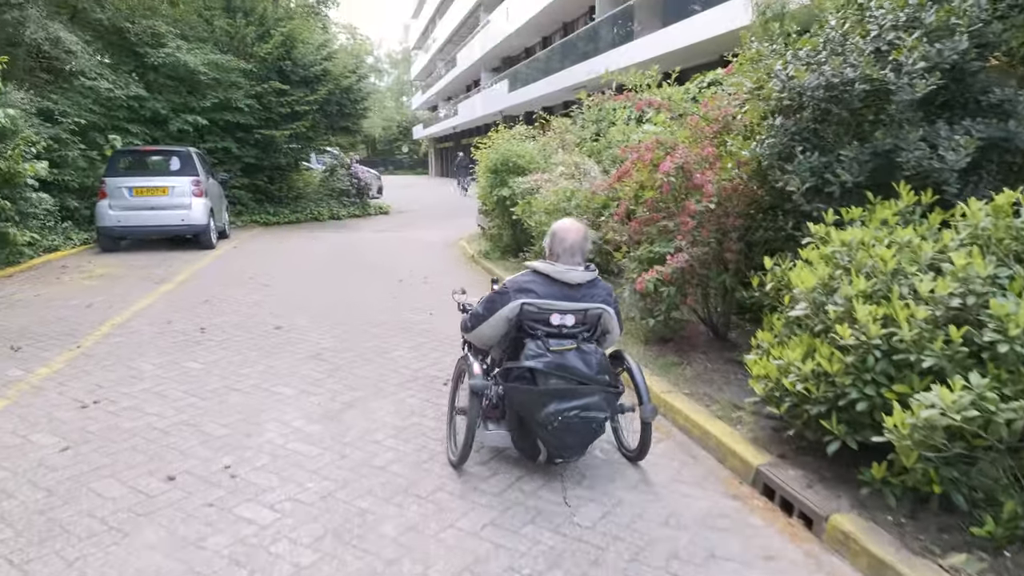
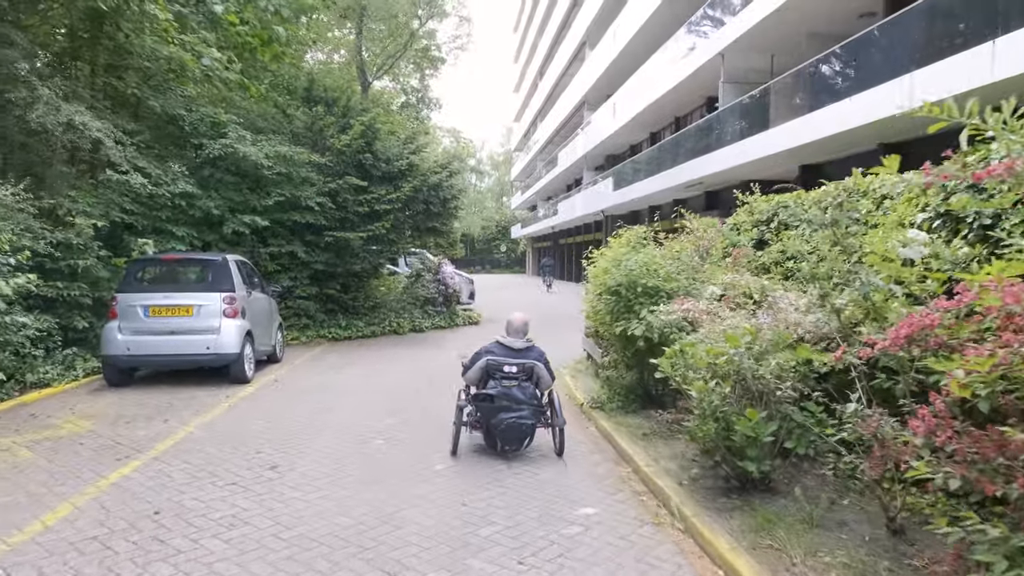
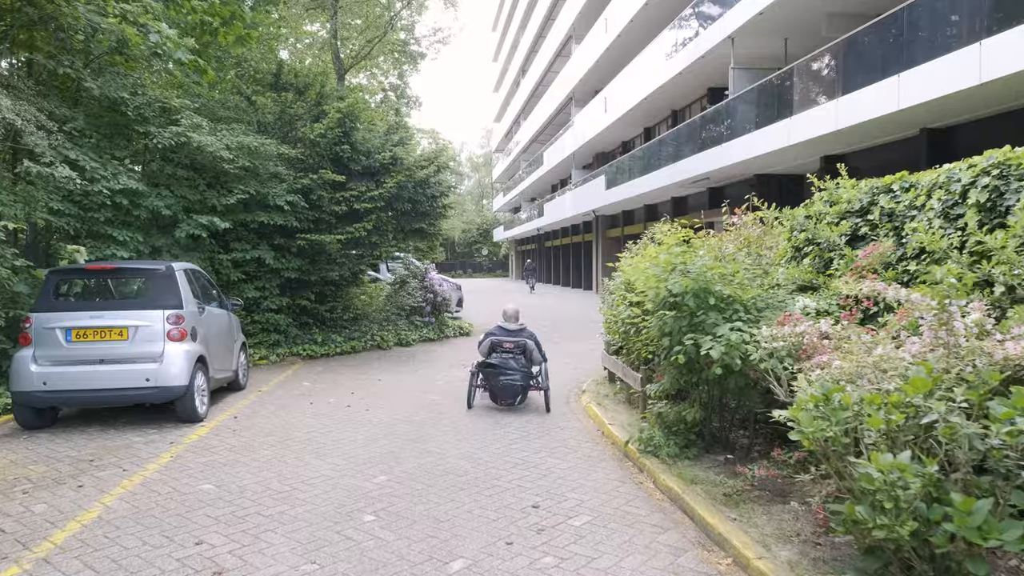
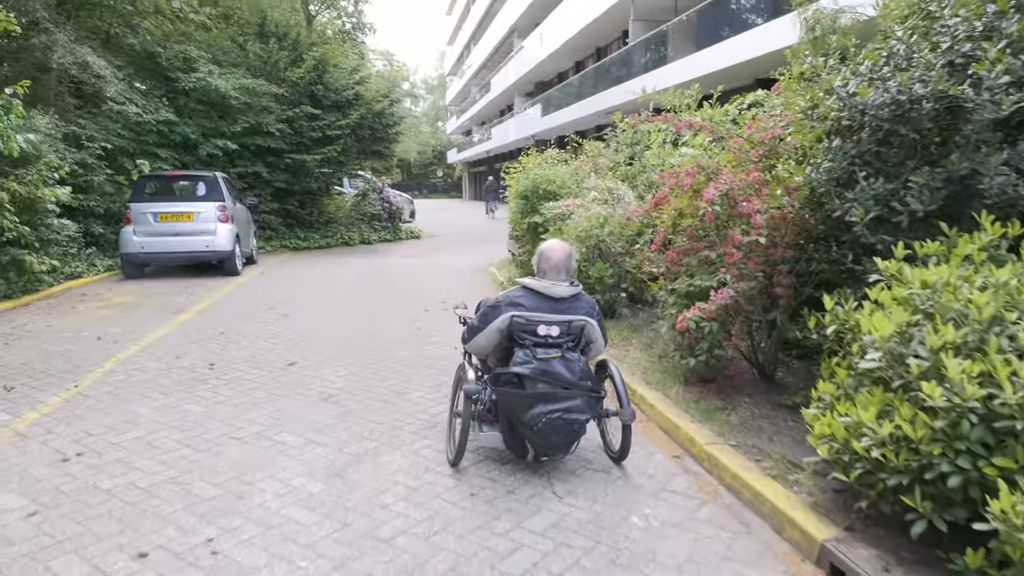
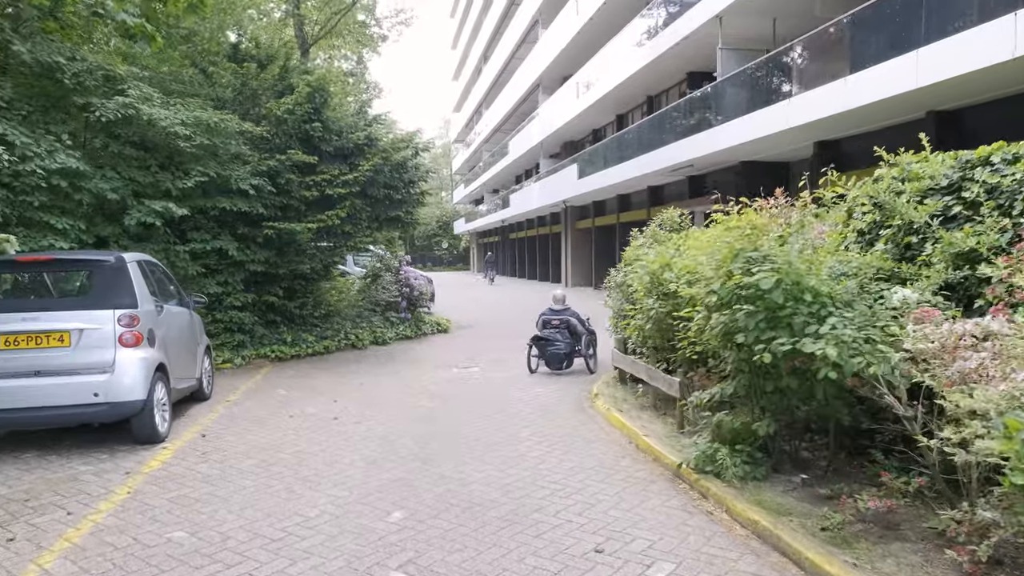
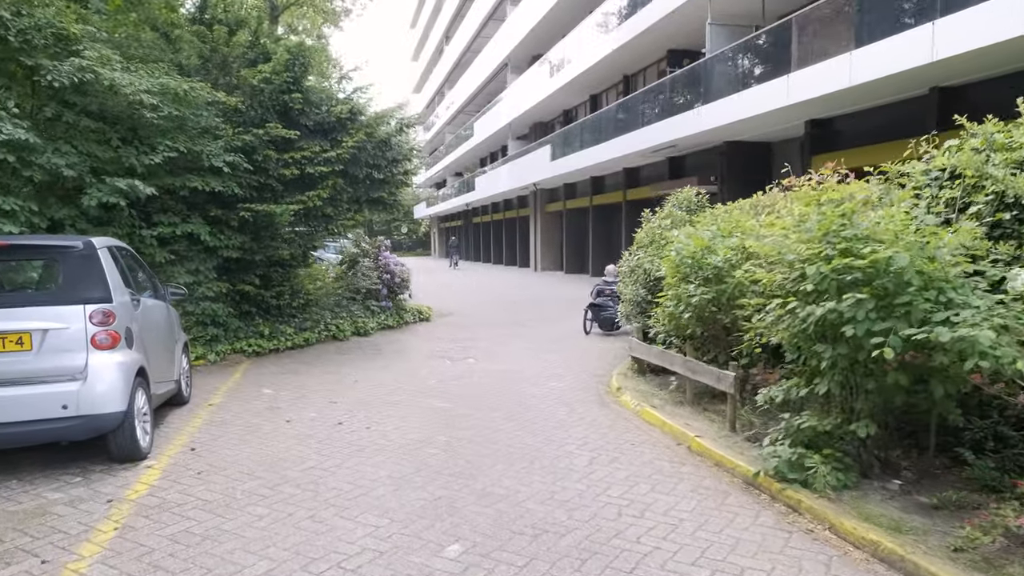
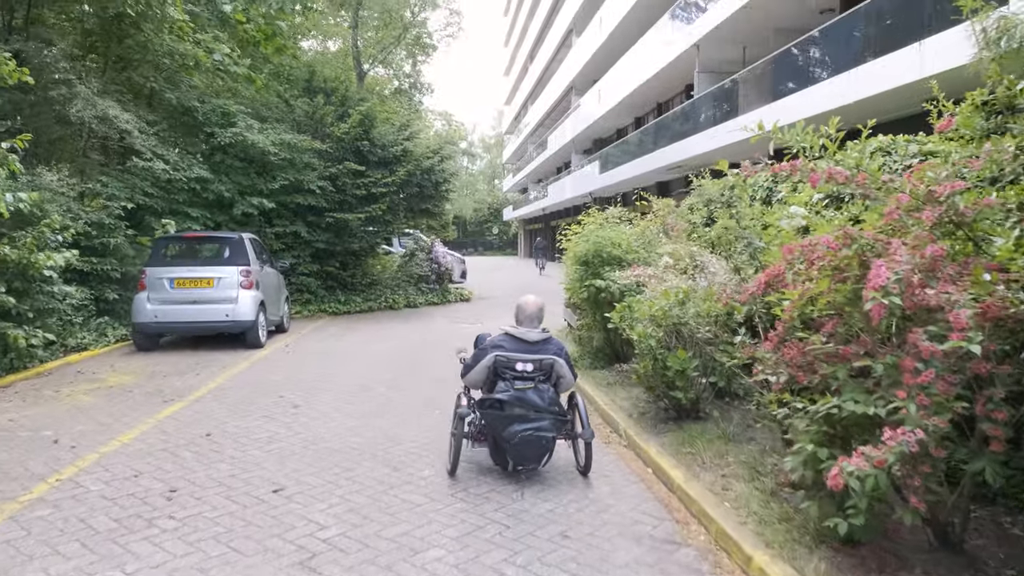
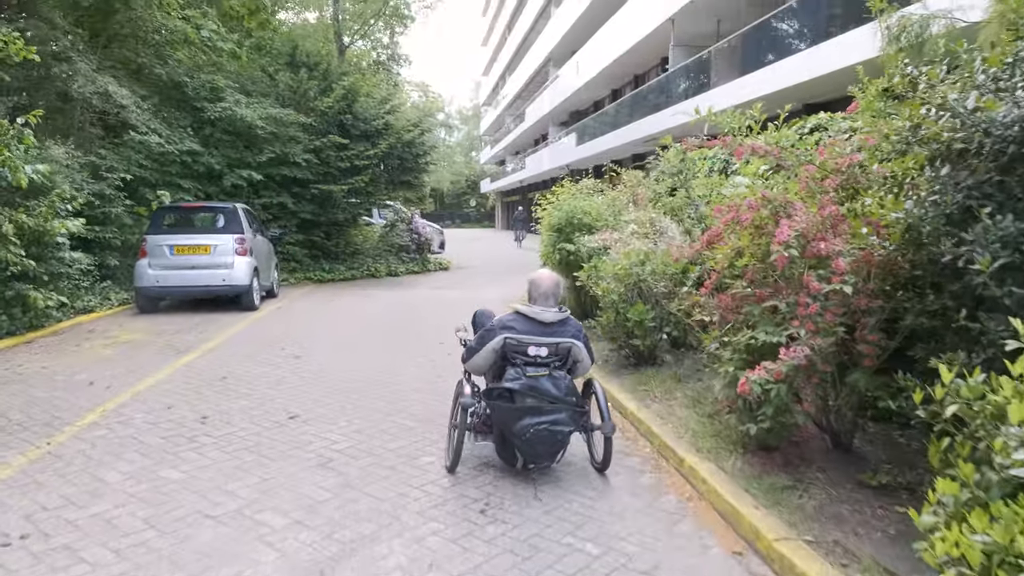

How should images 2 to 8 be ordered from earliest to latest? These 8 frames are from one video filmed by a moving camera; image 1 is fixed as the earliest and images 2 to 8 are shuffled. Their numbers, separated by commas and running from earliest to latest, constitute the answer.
4, 8, 7, 2, 3, 5, 6
